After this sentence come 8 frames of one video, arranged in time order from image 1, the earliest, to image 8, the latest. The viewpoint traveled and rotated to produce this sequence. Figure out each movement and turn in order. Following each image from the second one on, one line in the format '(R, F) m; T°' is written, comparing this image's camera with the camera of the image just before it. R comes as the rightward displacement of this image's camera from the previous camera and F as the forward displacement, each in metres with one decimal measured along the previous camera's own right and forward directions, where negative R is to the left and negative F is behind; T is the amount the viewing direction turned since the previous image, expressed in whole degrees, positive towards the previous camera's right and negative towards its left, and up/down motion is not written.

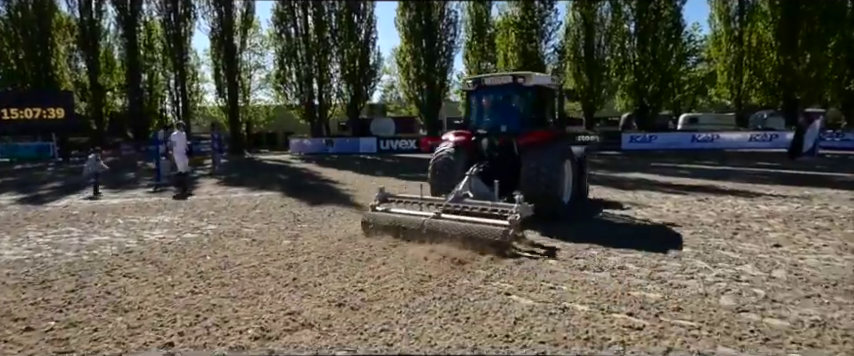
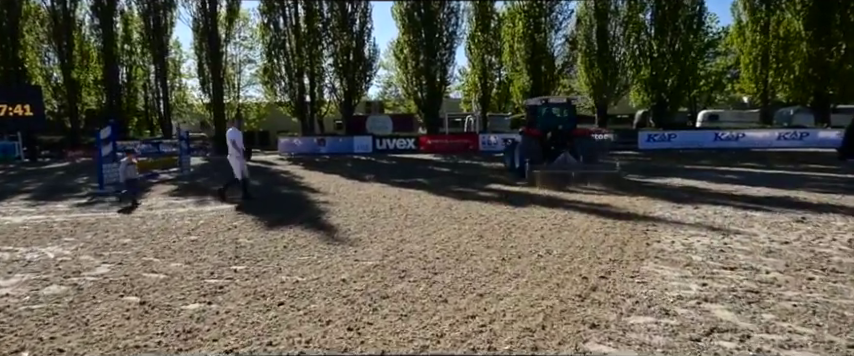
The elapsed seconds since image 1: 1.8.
(0.0, +2.3) m; 0°
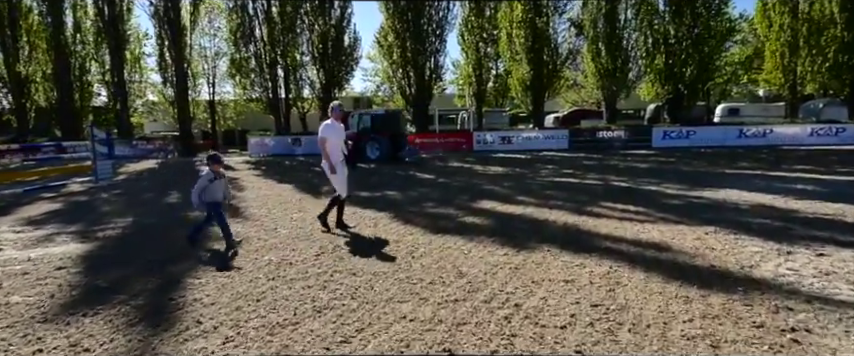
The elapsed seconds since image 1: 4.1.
(+0.5, +3.1) m; 0°
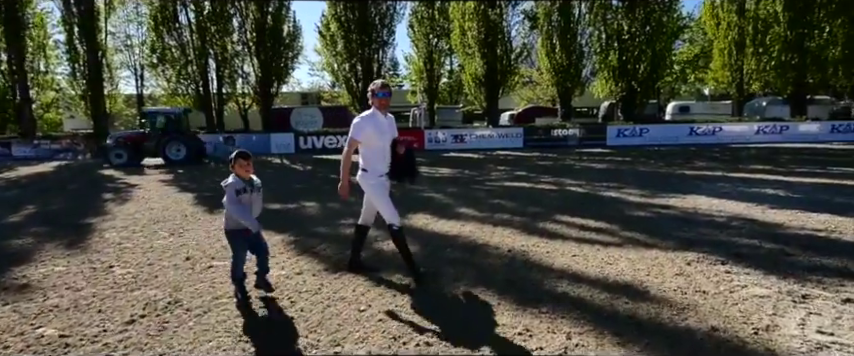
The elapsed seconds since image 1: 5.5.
(+0.6, +1.6) m; +5°
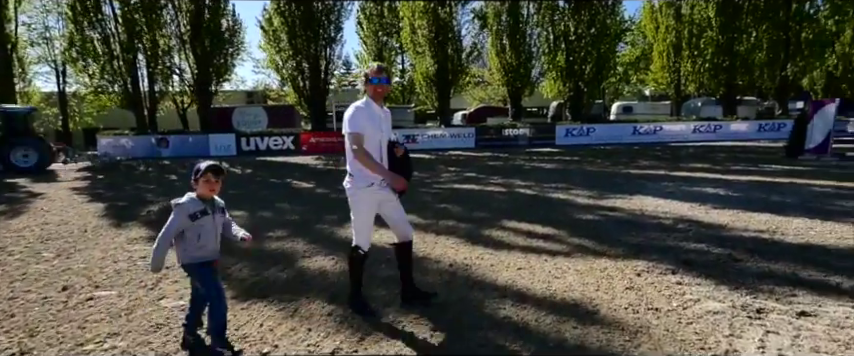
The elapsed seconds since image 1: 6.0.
(+0.2, +0.5) m; +5°
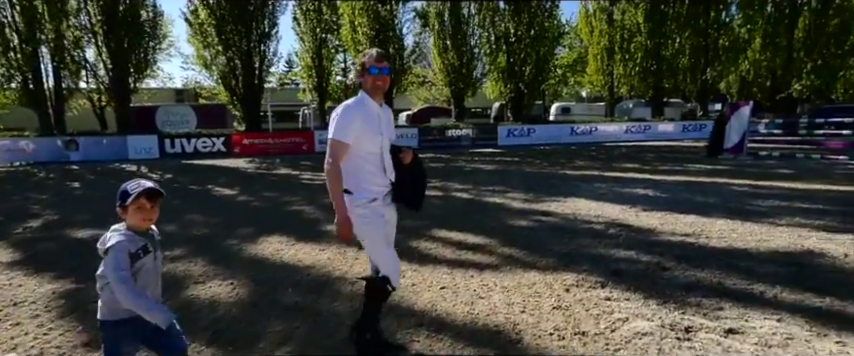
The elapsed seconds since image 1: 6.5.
(+0.3, +0.4) m; +6°
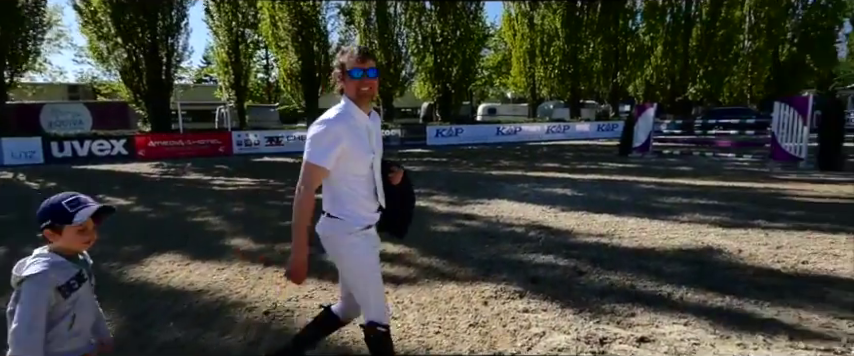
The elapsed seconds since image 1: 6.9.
(+0.2, +0.3) m; +8°
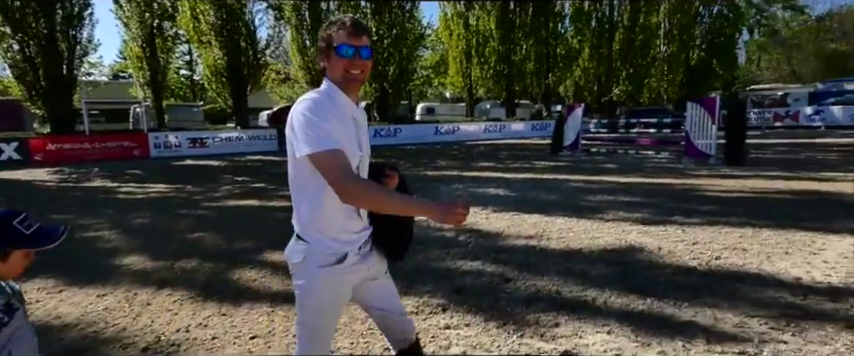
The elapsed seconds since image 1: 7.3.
(+0.2, +0.3) m; +7°
